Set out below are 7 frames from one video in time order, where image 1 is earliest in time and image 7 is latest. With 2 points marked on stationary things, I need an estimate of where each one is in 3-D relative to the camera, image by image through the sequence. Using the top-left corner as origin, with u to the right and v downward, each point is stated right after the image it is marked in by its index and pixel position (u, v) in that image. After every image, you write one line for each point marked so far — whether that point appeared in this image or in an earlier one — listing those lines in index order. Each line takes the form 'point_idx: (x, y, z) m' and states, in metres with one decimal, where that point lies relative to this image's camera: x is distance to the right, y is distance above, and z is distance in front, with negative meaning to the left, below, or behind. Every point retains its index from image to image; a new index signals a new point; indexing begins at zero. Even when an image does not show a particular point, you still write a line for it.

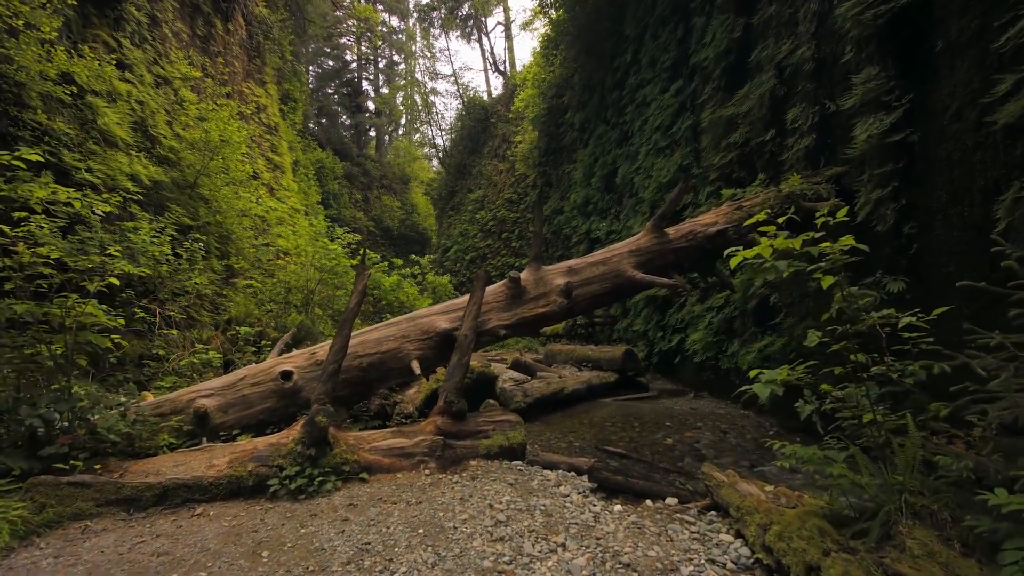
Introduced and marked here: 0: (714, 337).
0: (+2.6, -0.7, +6.7) m
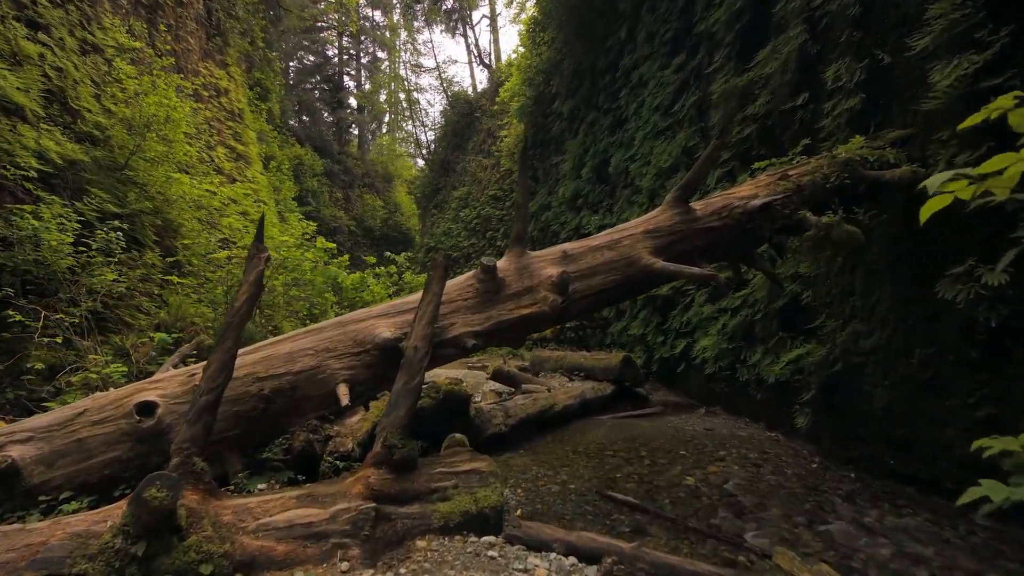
0: (+2.4, -0.6, +5.6) m
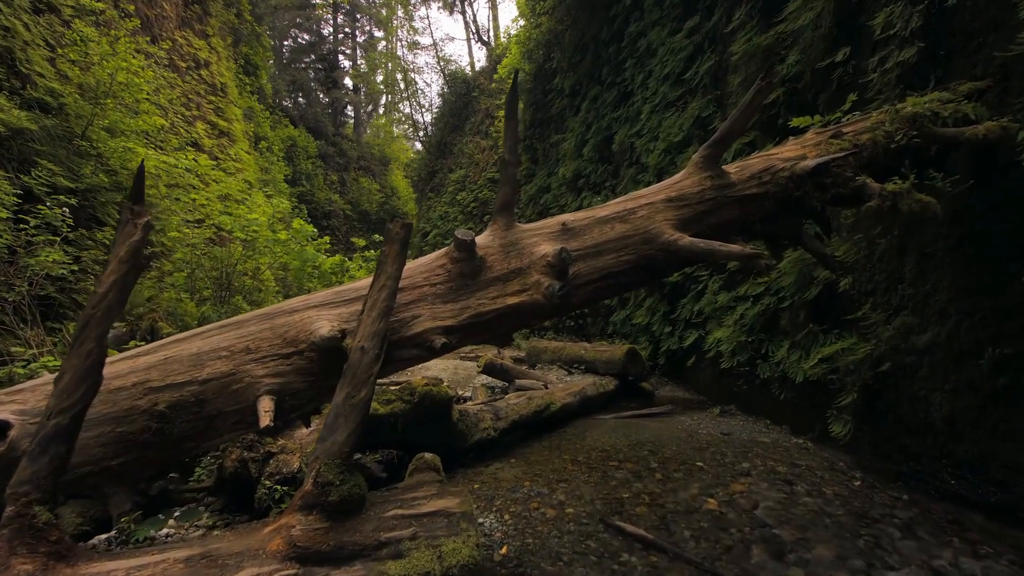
0: (+2.3, -0.5, +5.0) m
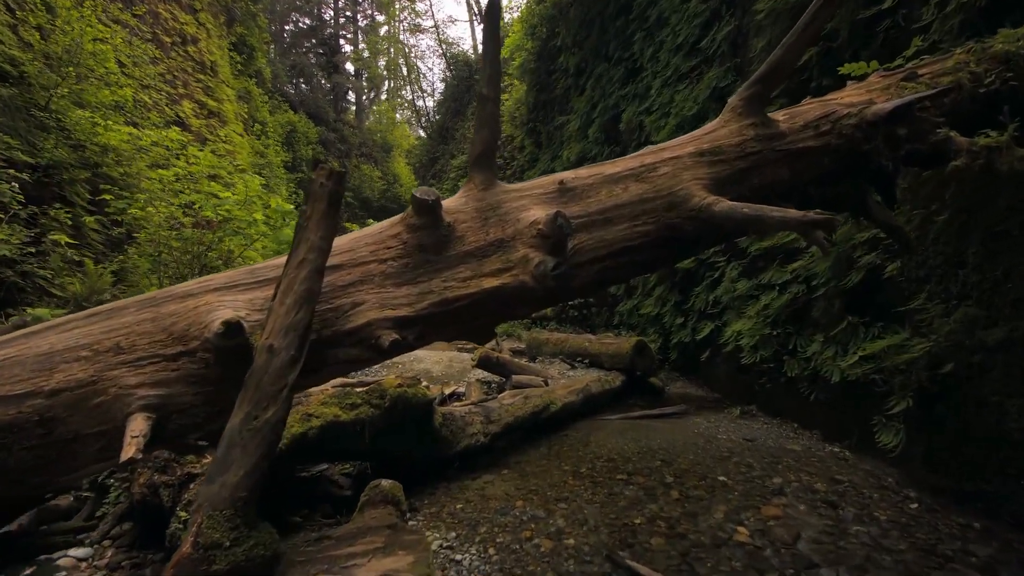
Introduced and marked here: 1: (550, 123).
0: (+2.3, -0.4, +4.5) m
1: (+1.0, +4.2, +12.7) m
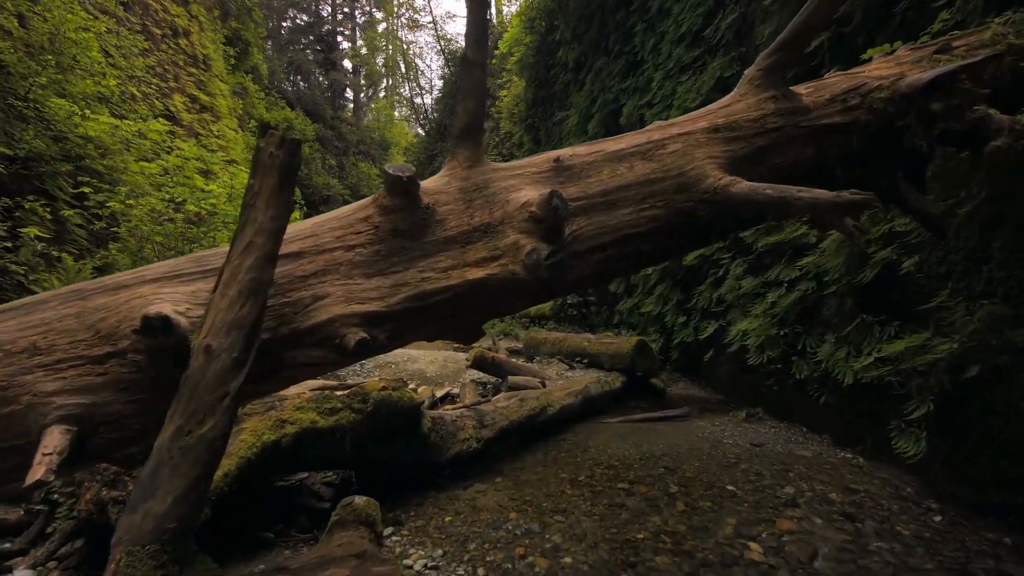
0: (+2.2, -0.3, +4.3) m
1: (+0.9, +4.2, +12.5) m
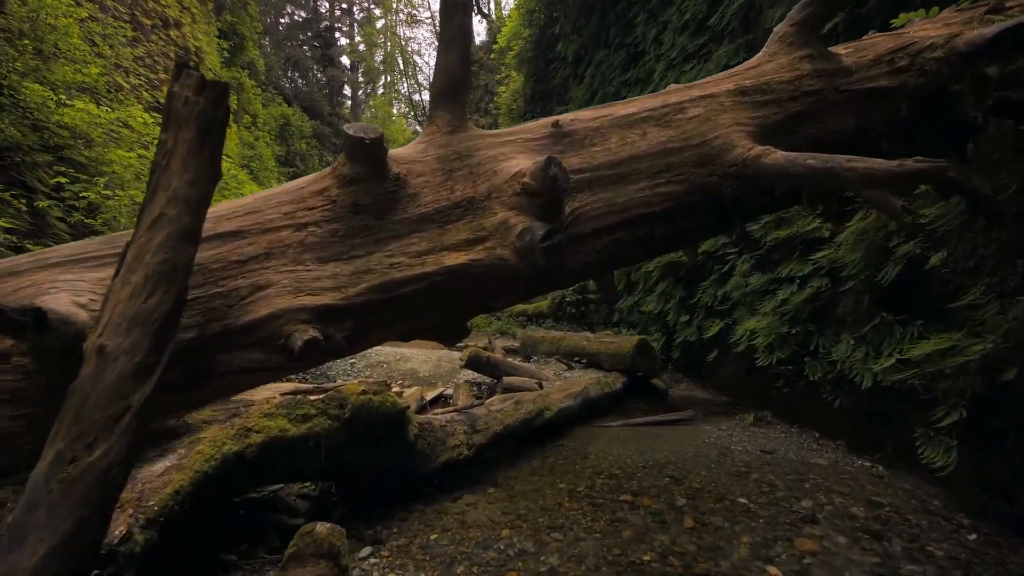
0: (+2.2, -0.3, +4.0) m
1: (+0.9, +4.3, +12.3) m
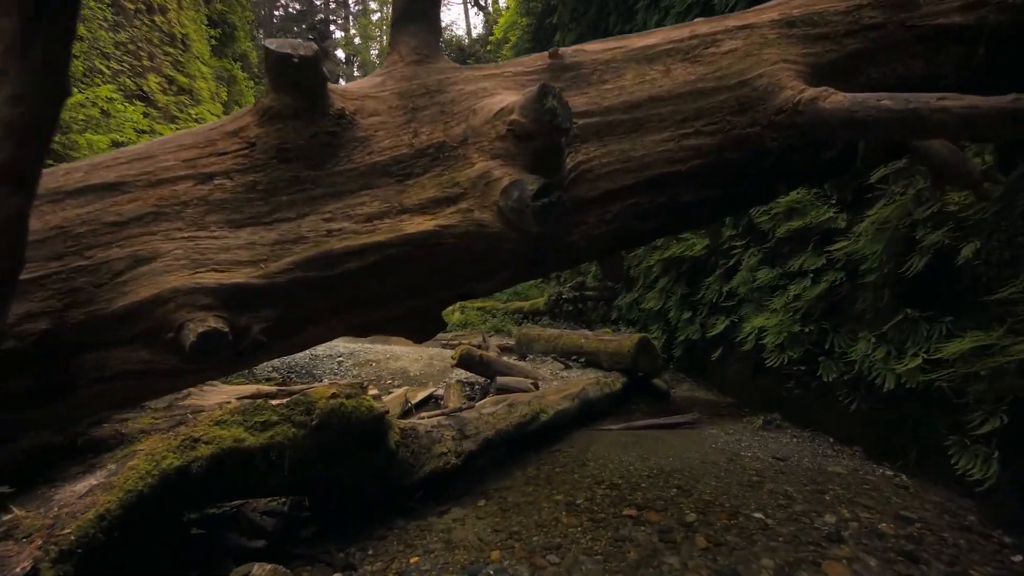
0: (+2.2, -0.3, +3.8) m
1: (+0.8, +4.3, +12.0) m
